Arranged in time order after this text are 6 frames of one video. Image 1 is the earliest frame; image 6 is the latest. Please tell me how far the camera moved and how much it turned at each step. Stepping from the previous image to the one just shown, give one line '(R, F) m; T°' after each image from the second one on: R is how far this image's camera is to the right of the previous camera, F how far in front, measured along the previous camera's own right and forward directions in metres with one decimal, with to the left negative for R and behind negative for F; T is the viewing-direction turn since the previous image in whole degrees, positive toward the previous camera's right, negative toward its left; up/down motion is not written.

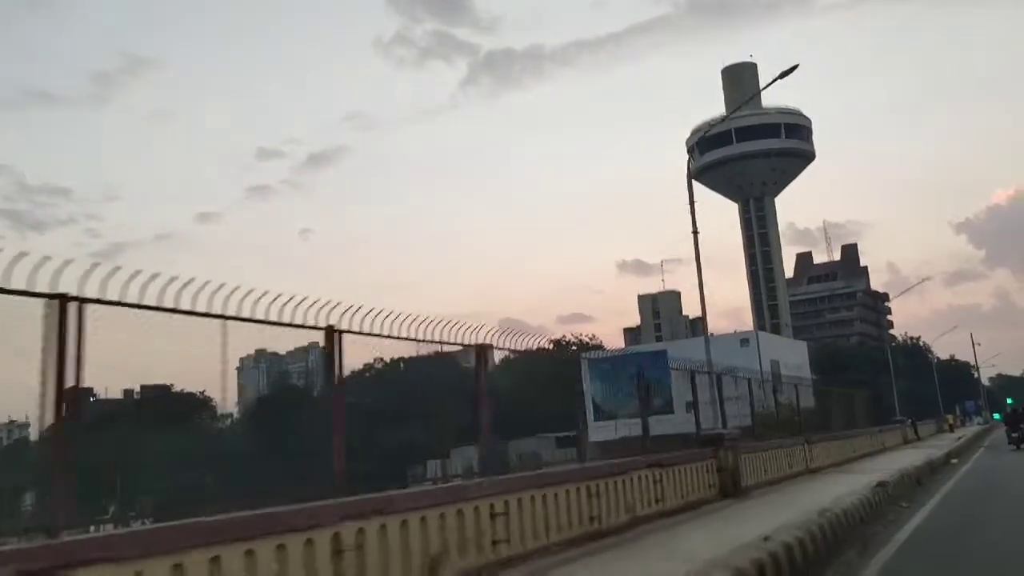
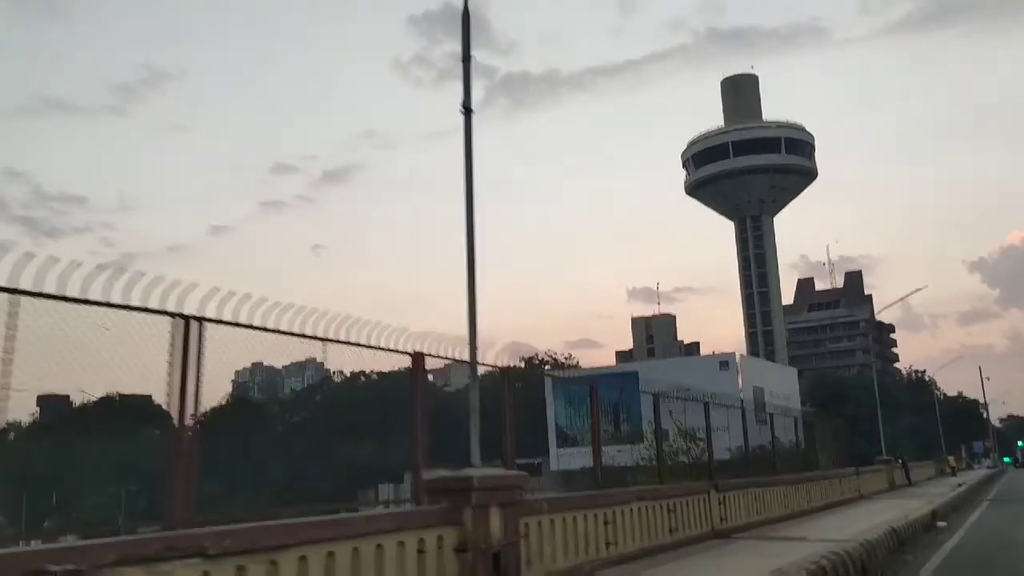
(+0.4, +0.7) m; -1°
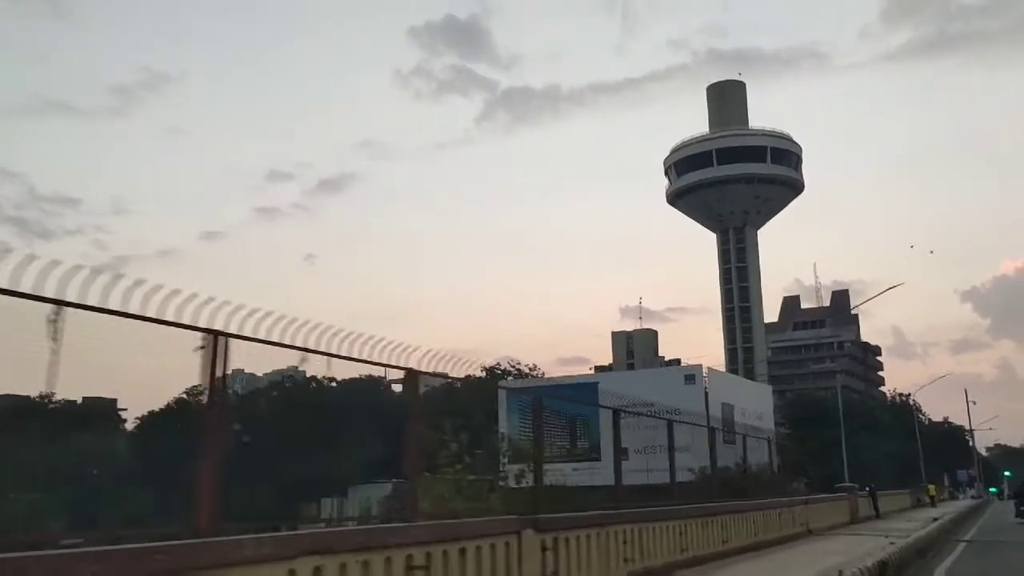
(+0.3, +0.5) m; 0°
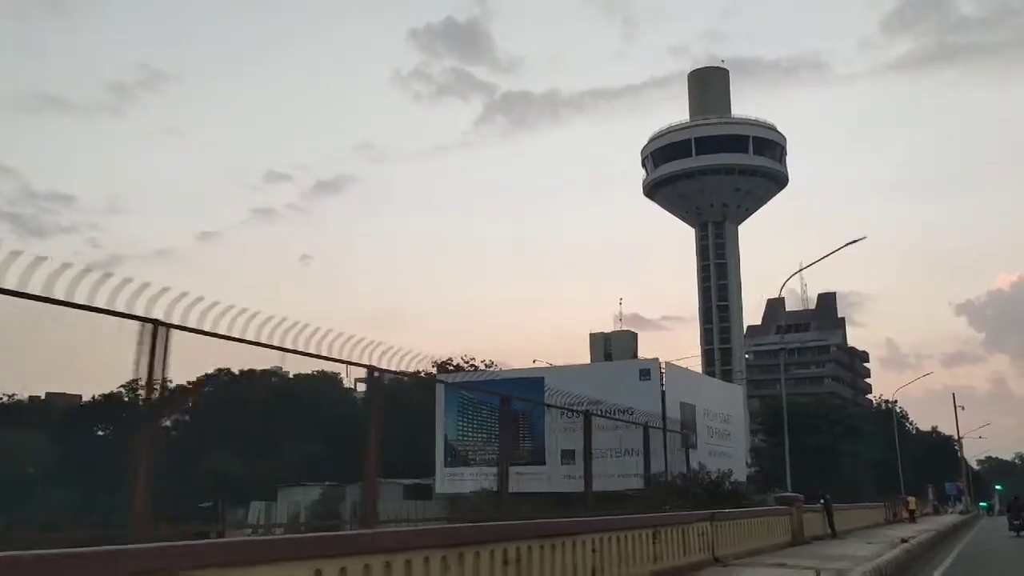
(+0.3, +0.6) m; 0°
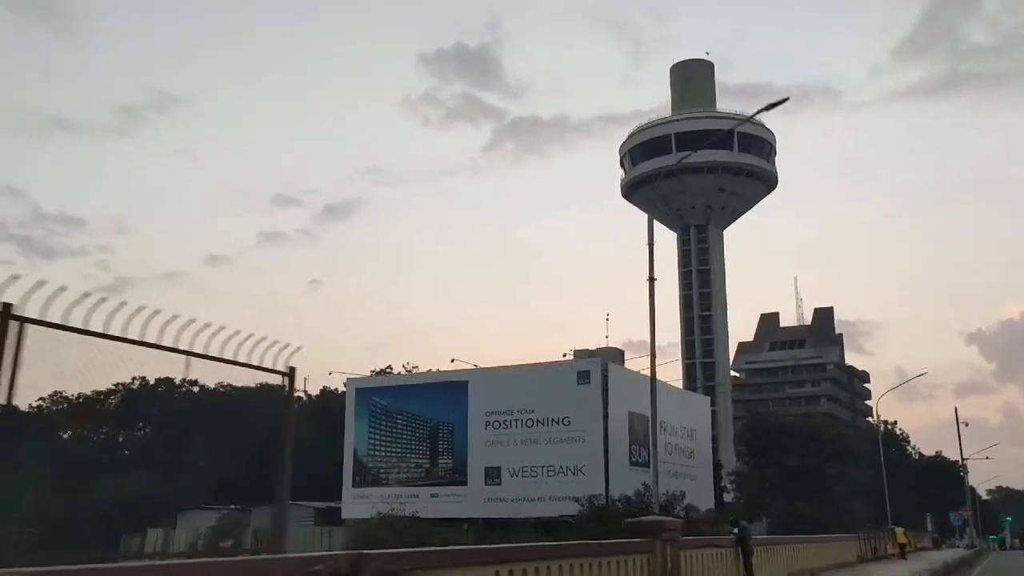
(+0.4, +0.8) m; -1°
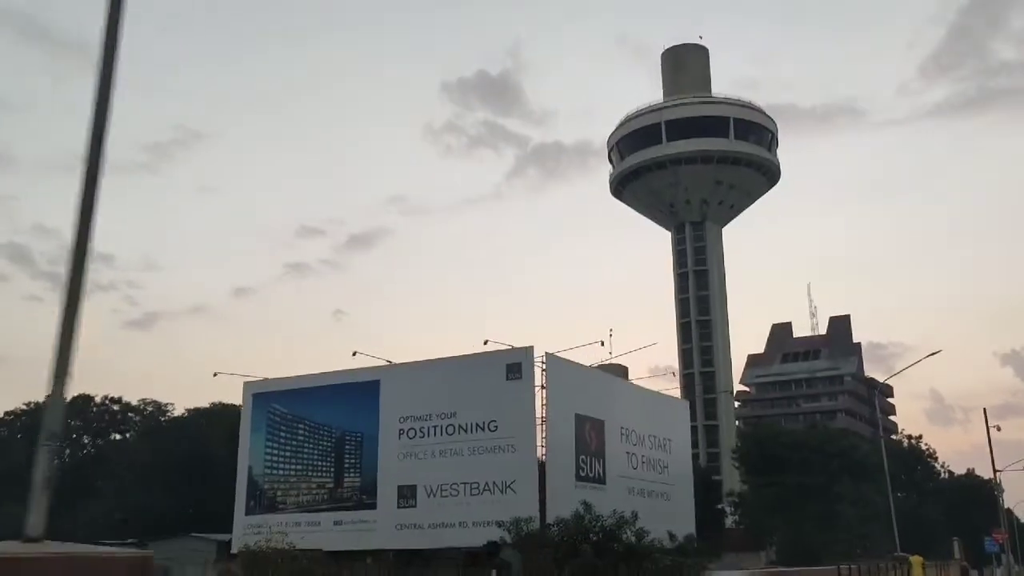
(+0.4, +0.8) m; -2°
